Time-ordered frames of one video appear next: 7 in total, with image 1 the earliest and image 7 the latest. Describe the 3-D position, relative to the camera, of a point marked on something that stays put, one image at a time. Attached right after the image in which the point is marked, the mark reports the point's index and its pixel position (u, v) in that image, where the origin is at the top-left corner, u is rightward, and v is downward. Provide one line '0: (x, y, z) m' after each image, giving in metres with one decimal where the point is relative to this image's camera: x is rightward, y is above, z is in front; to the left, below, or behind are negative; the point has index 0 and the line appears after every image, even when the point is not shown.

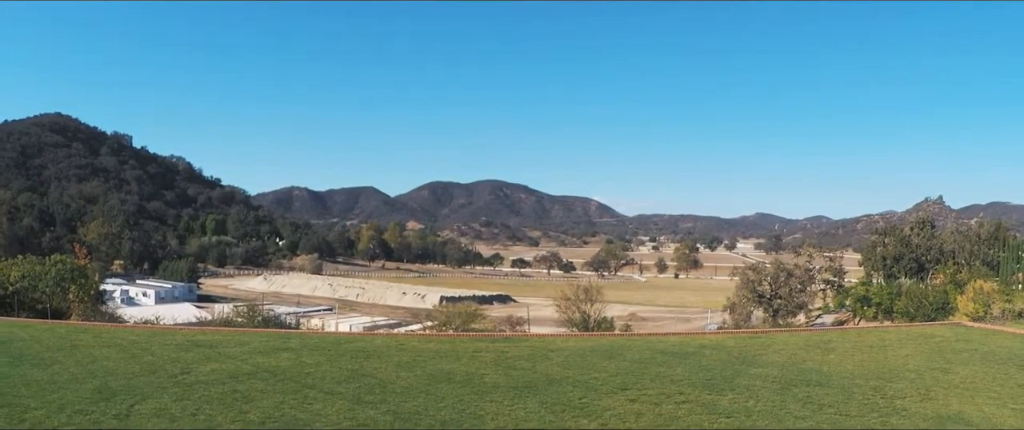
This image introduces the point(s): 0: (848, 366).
0: (+5.9, -2.6, +12.7) m
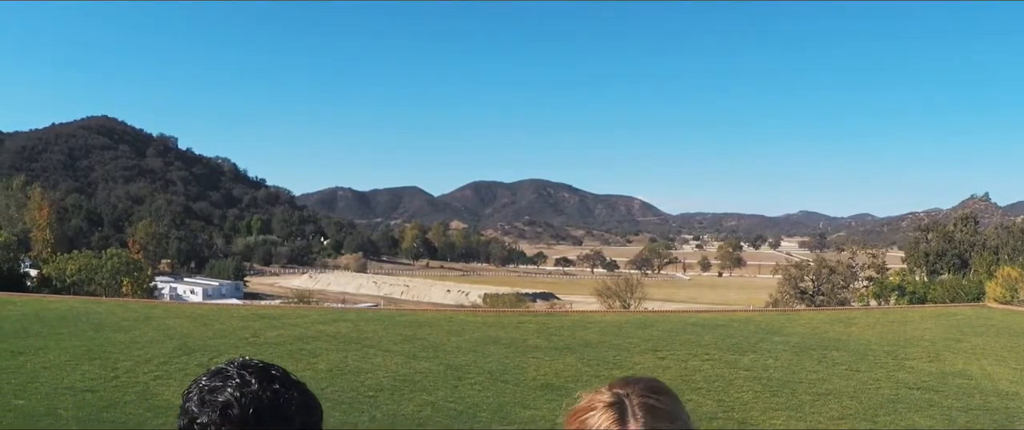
0: (+6.7, -2.3, +13.6) m
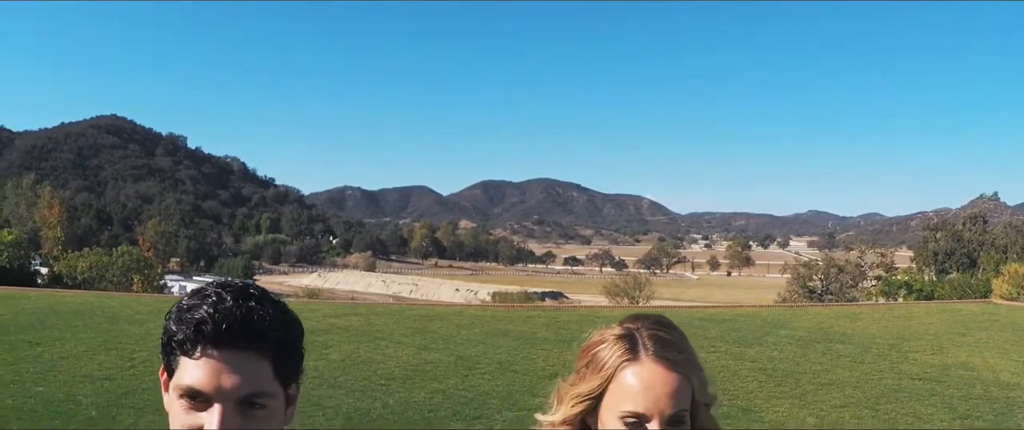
0: (+6.8, -2.2, +13.8) m
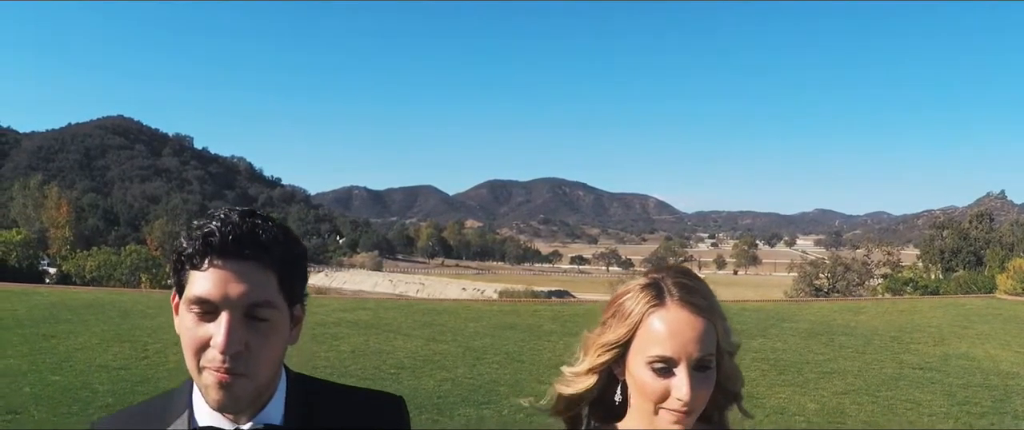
0: (+7.0, -2.1, +13.9) m
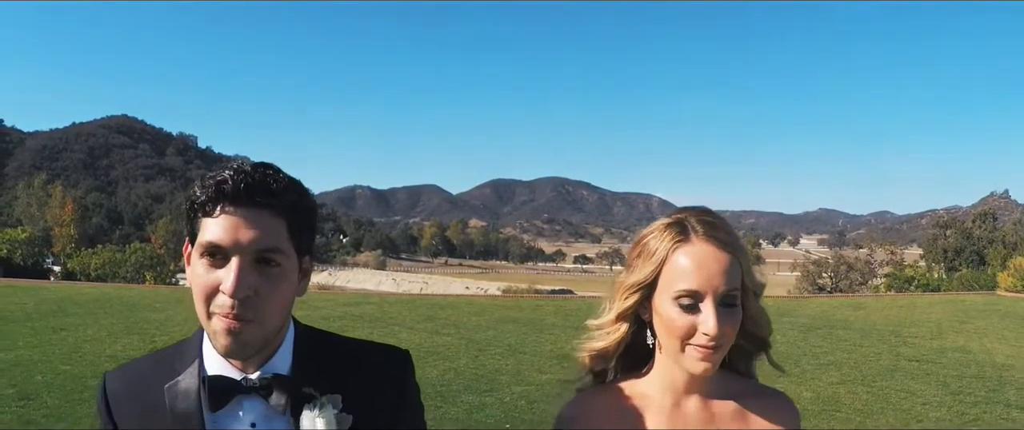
0: (+7.0, -2.0, +14.1) m
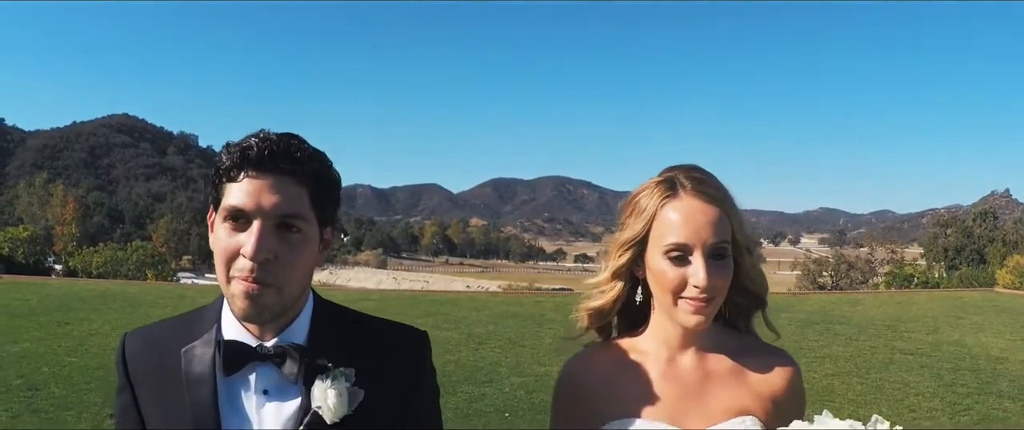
0: (+7.0, -1.9, +14.2) m
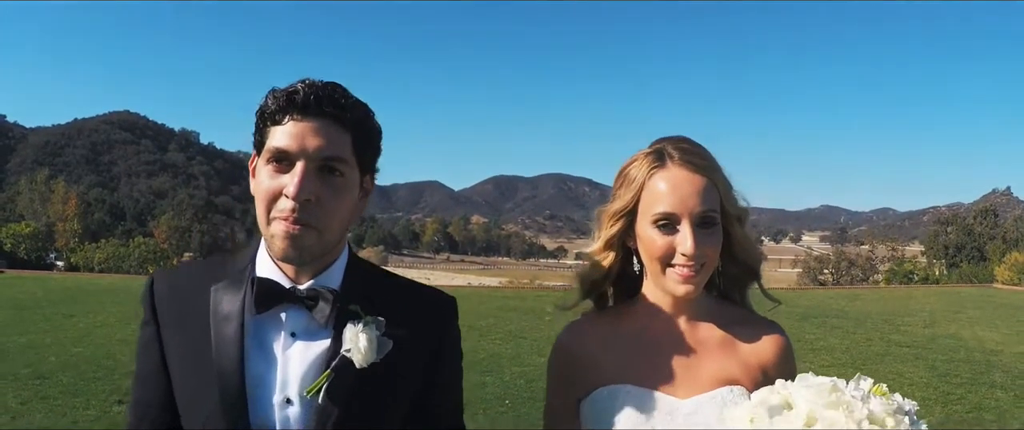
0: (+7.0, -1.8, +14.3) m
